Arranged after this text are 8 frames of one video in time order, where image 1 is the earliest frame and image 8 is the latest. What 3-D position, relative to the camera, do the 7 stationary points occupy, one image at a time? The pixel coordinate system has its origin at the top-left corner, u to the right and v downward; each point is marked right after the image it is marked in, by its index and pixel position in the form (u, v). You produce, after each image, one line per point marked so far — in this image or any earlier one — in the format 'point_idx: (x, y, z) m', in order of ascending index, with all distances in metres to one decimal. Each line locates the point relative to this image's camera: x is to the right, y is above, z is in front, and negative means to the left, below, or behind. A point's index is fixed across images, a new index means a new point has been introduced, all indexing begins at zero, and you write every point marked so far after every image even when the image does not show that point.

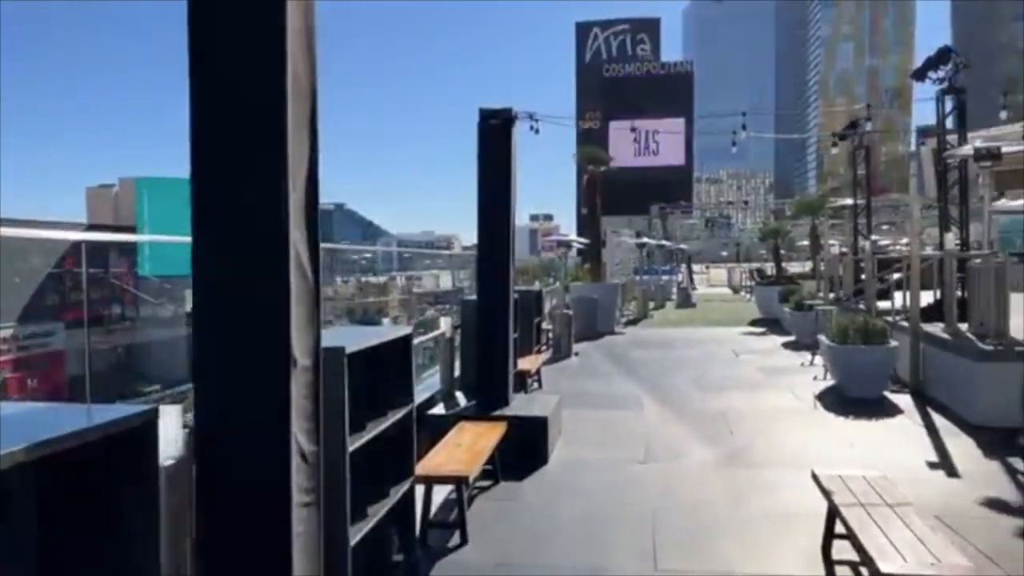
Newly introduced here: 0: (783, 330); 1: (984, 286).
0: (+6.1, -0.9, +17.2) m
1: (+5.3, 0.0, +8.7) m
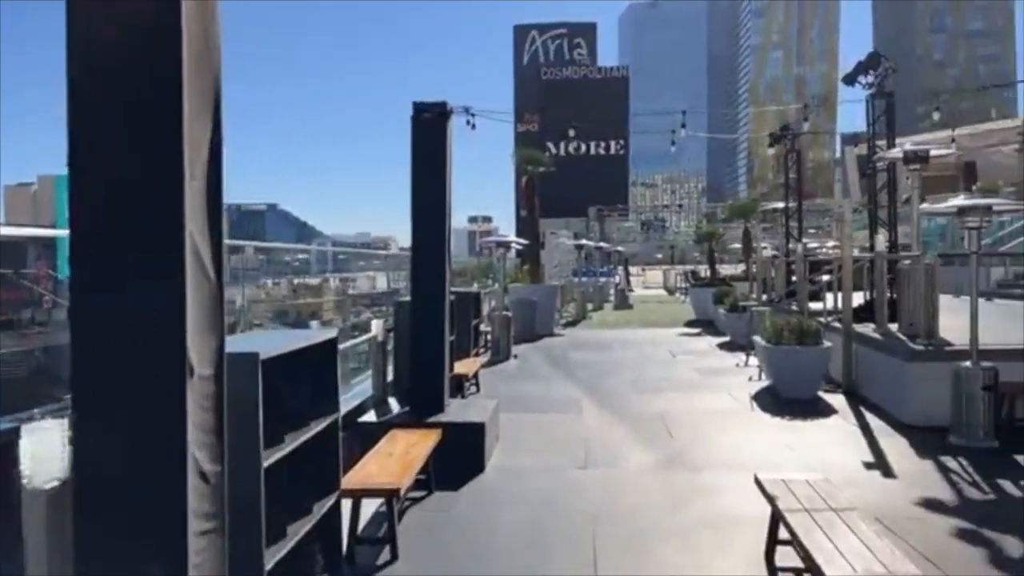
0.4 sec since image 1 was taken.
0: (+4.7, -1.0, +17.3) m
1: (+4.6, 0.0, +8.8) m
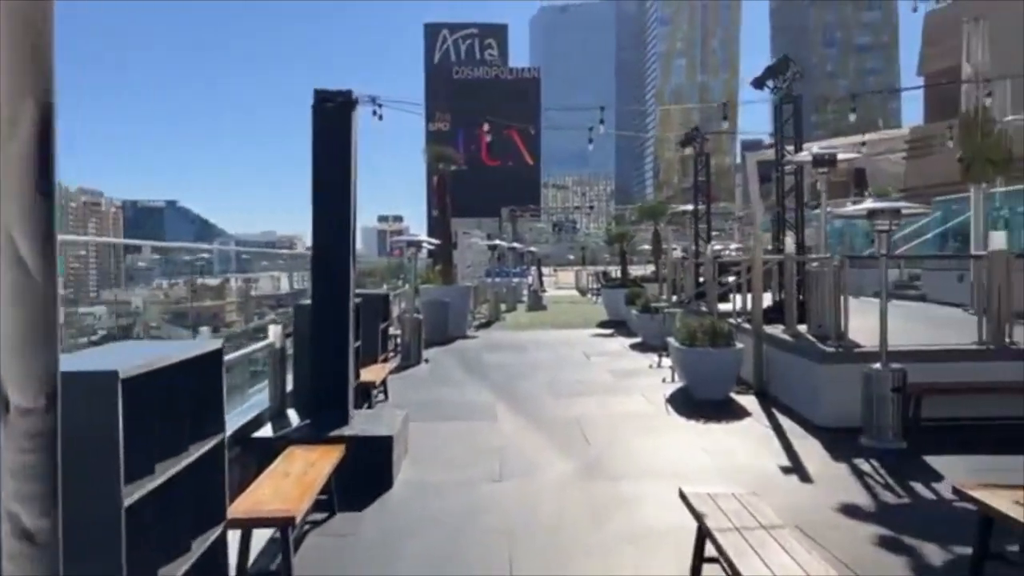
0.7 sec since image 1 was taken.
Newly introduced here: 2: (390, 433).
0: (+2.7, -1.0, +17.4) m
1: (+3.6, 0.0, +8.9) m
2: (-1.0, -1.2, +6.1) m
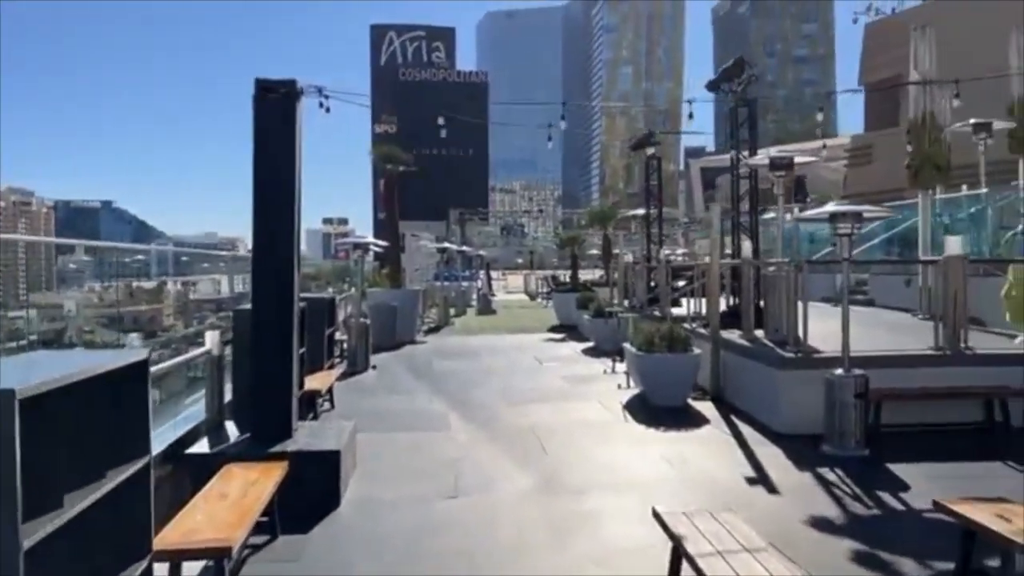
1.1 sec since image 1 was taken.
0: (+1.6, -1.1, +17.2) m
1: (+3.1, -0.1, +8.8) m
2: (-1.3, -1.2, +5.7) m
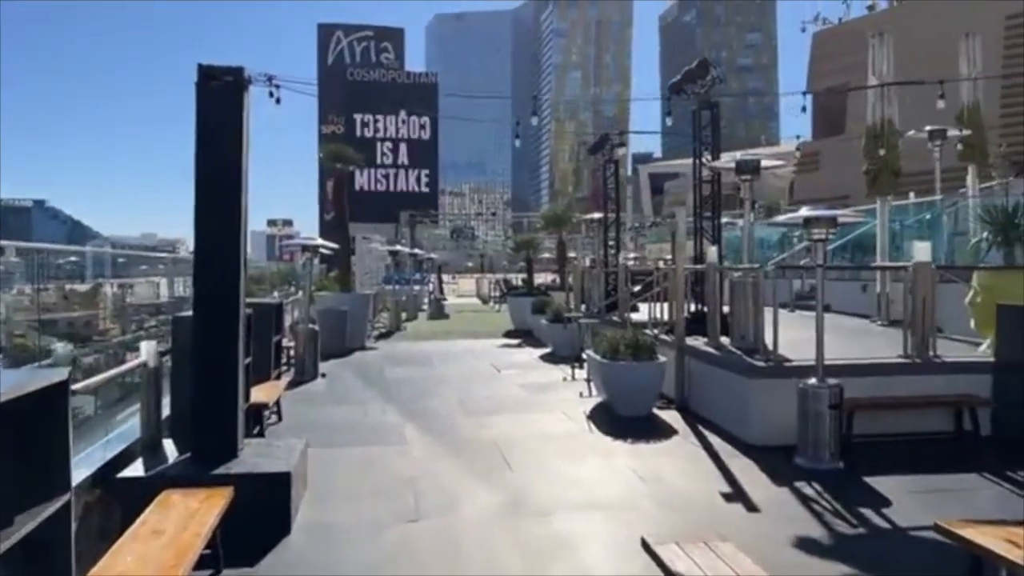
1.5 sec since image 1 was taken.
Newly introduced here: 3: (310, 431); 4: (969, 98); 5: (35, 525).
0: (+0.6, -1.2, +16.9) m
1: (+2.6, -0.1, +8.7) m
2: (-1.5, -1.2, +5.2) m
3: (-2.2, -1.5, +8.3) m
4: (+8.9, +3.7, +14.9) m
5: (-1.7, -0.8, +2.7) m
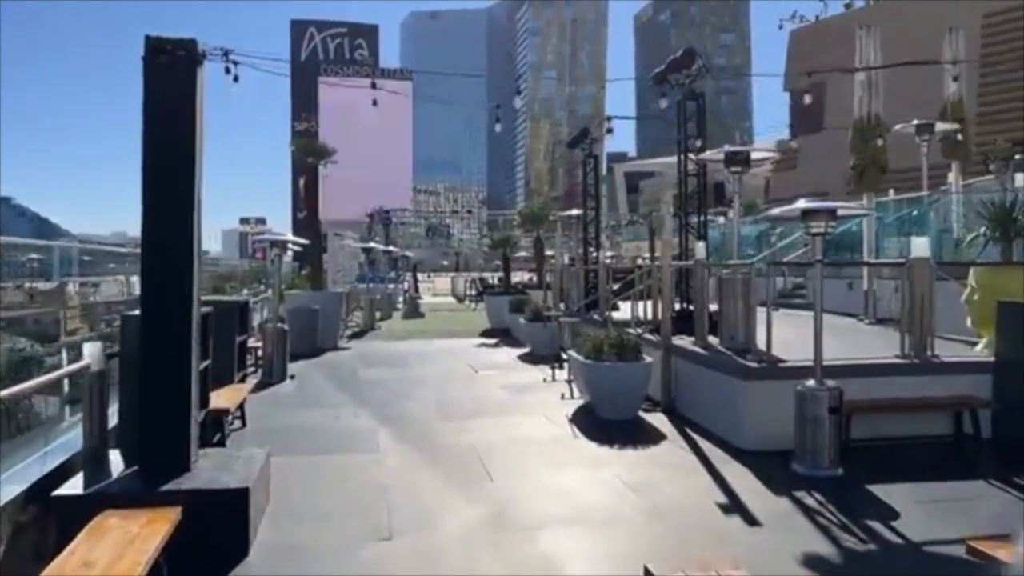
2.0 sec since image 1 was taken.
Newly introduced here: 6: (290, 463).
0: (+0.1, -1.1, +16.4) m
1: (+2.4, -0.1, +8.3) m
2: (-1.6, -1.2, +4.7) m
3: (-2.4, -1.5, +7.8) m
4: (+8.5, +3.7, +14.7) m
5: (-1.7, -0.8, +2.2) m
6: (-2.0, -1.6, +6.9) m
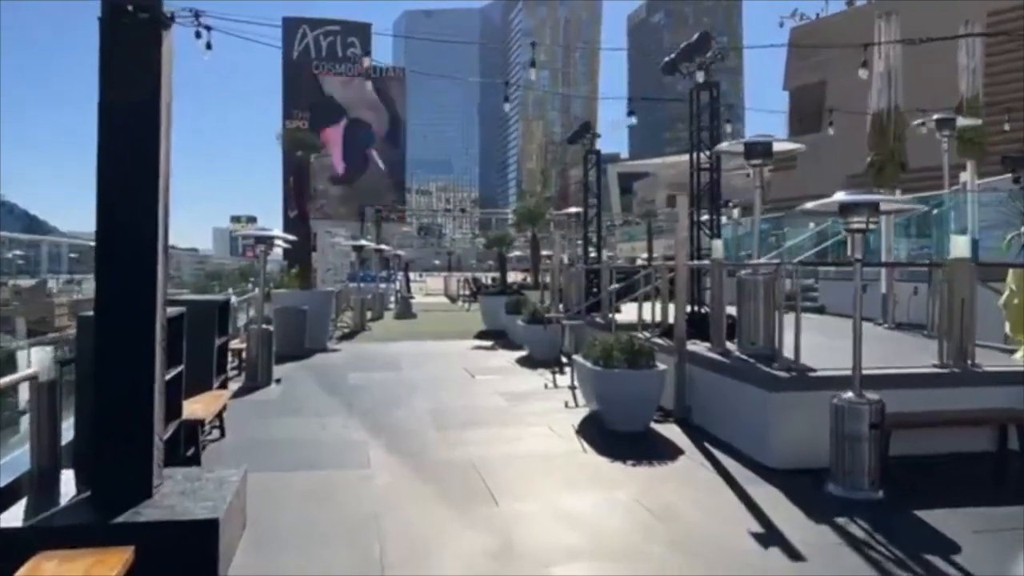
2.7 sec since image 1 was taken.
0: (0.0, -1.2, +15.8) m
1: (+2.4, -0.1, +7.7) m
2: (-1.6, -1.2, +4.1) m
3: (-2.4, -1.5, +7.1) m
4: (+8.4, +3.7, +14.1) m
5: (-1.6, -0.8, +1.5) m
6: (-1.9, -1.6, +6.2) m
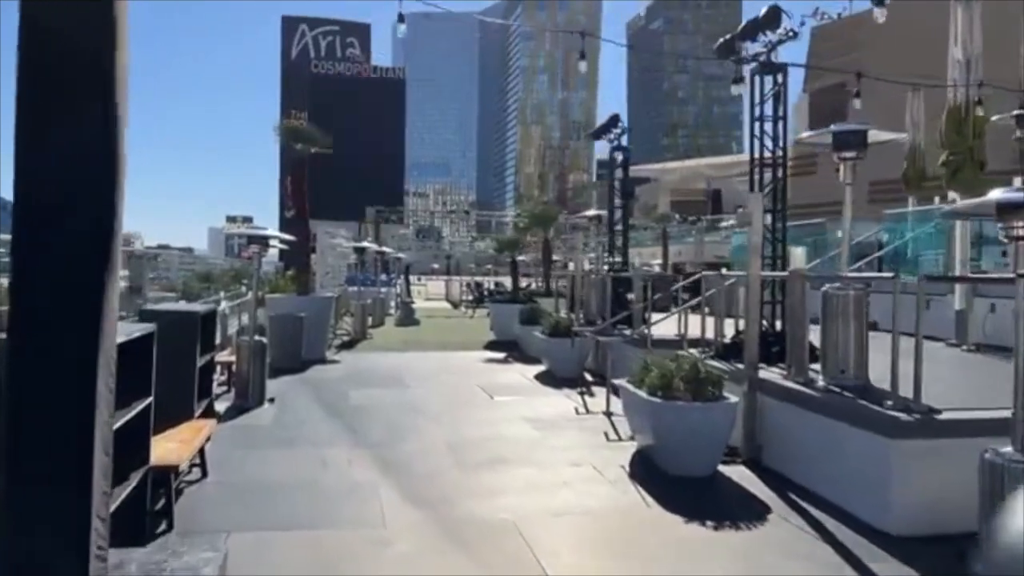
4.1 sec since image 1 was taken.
0: (+0.3, -1.3, +14.5) m
1: (+2.8, -0.3, +6.4) m
2: (-1.2, -1.3, +2.8) m
3: (-2.0, -1.6, +5.8) m
4: (+8.8, +3.4, +12.9) m
5: (-1.2, -0.9, +0.2) m
6: (-1.6, -1.6, +4.9) m
